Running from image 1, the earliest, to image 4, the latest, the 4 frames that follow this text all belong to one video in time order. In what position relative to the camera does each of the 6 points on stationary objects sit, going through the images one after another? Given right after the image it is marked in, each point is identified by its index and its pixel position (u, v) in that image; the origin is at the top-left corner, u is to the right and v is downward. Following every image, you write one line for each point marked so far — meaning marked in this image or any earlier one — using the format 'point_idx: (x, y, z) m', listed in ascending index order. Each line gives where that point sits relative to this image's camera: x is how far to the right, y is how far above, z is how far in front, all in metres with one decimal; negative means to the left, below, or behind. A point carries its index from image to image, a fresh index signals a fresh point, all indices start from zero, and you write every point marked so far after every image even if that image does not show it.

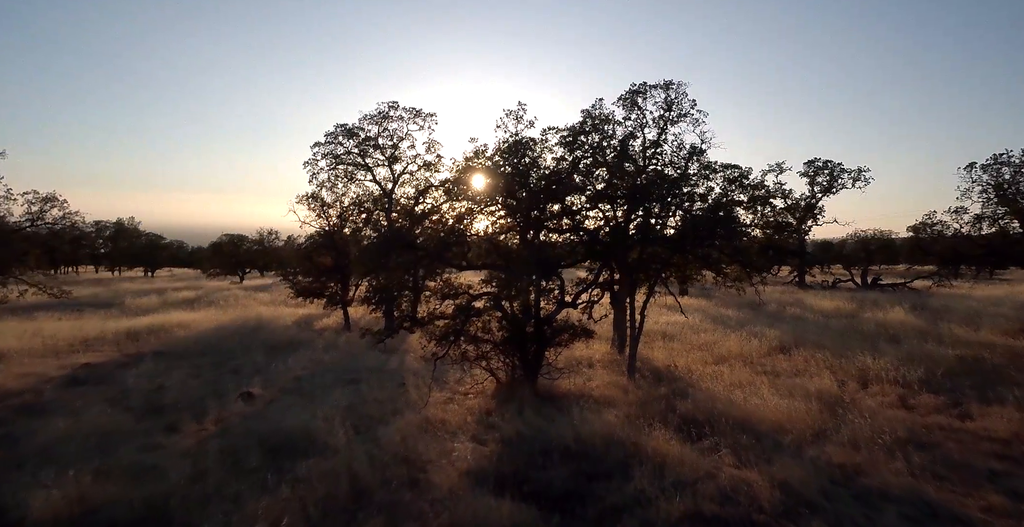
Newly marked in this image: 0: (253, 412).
0: (-4.8, -2.7, +9.6) m
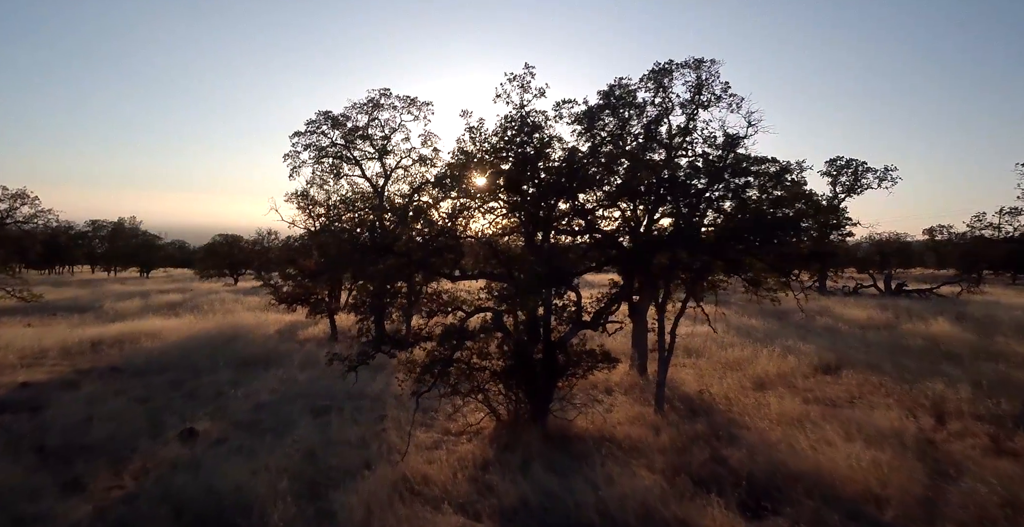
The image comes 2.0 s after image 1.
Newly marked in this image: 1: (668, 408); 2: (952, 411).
0: (-4.8, -2.9, +7.6) m
1: (+3.0, -2.8, +9.9) m
2: (+8.7, -2.9, +10.1) m
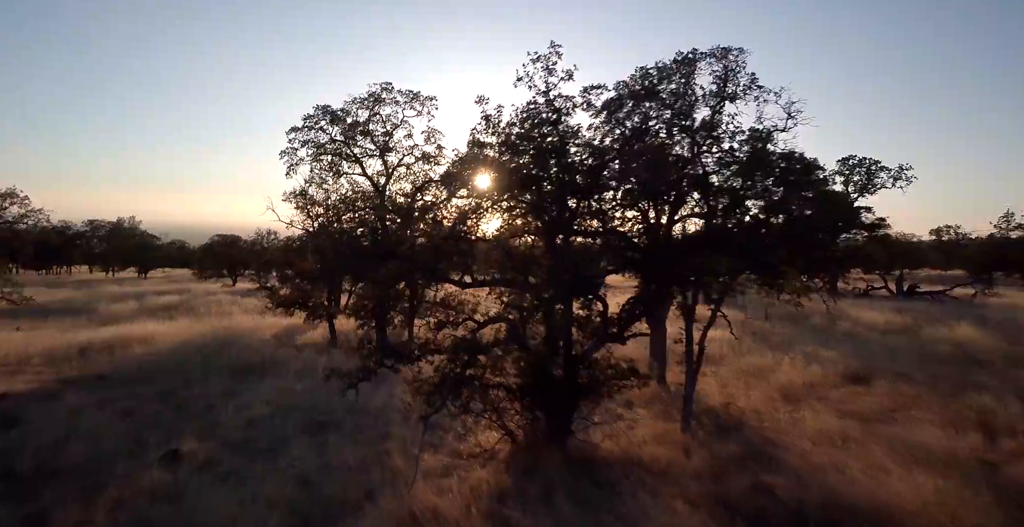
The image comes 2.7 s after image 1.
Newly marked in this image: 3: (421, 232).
0: (-4.5, -2.9, +6.8) m
1: (+3.3, -2.9, +9.2) m
2: (+8.9, -3.0, +9.3) m
3: (-1.6, +0.5, +8.4) m
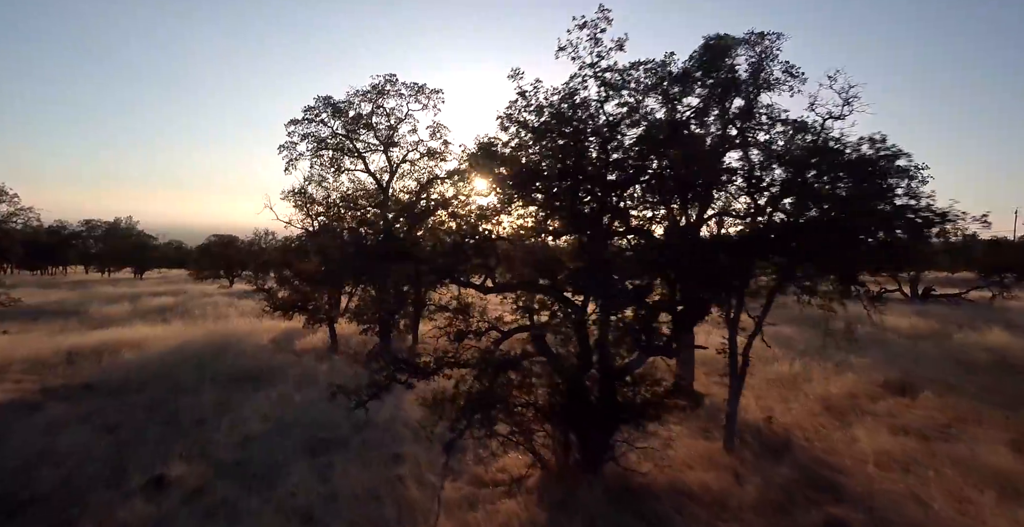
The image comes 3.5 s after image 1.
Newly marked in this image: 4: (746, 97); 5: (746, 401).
0: (-4.1, -3.0, +5.9) m
1: (+3.7, -2.9, +8.3) m
2: (+9.3, -3.0, +8.4) m
3: (-1.2, +0.5, +7.5) m
4: (+4.6, +3.3, +9.9) m
5: (+5.0, -2.9, +11.0) m
